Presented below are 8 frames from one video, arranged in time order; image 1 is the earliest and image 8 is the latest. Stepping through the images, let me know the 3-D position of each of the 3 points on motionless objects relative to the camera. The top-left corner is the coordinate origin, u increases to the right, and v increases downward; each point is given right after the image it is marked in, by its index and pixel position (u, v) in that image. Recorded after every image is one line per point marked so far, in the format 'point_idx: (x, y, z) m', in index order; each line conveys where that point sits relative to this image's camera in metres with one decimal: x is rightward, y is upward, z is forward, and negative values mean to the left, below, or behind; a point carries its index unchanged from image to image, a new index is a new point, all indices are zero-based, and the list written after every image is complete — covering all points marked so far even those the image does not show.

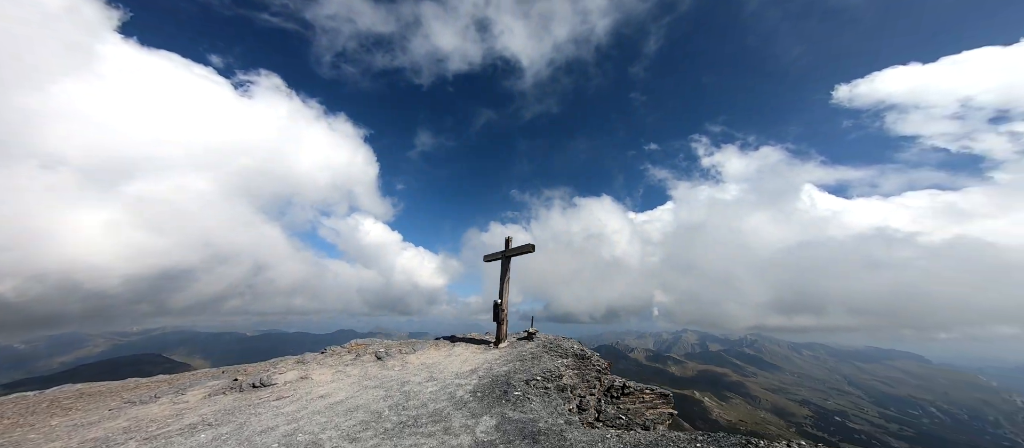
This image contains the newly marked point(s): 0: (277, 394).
0: (-12.0, -8.6, +16.1) m
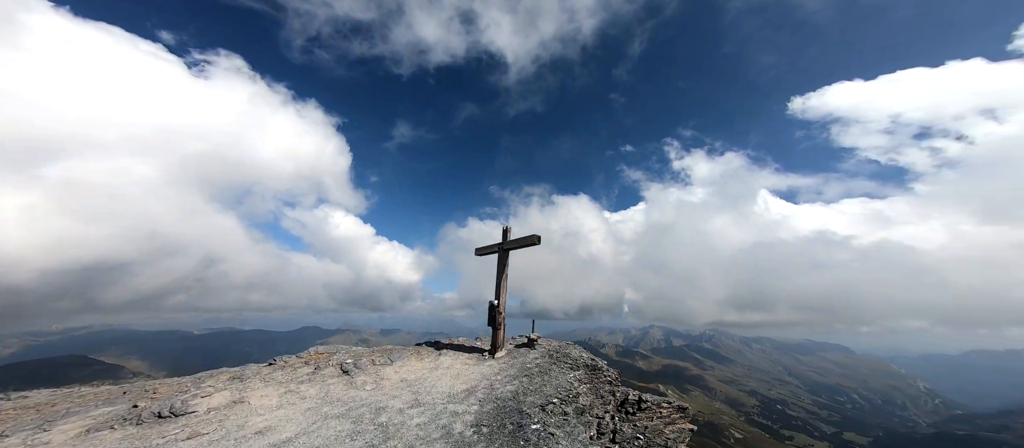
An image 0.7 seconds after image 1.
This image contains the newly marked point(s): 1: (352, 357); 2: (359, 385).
0: (-11.5, -7.5, +11.5) m
1: (-10.1, -8.3, +19.8) m
2: (-7.7, -8.1, +16.0) m
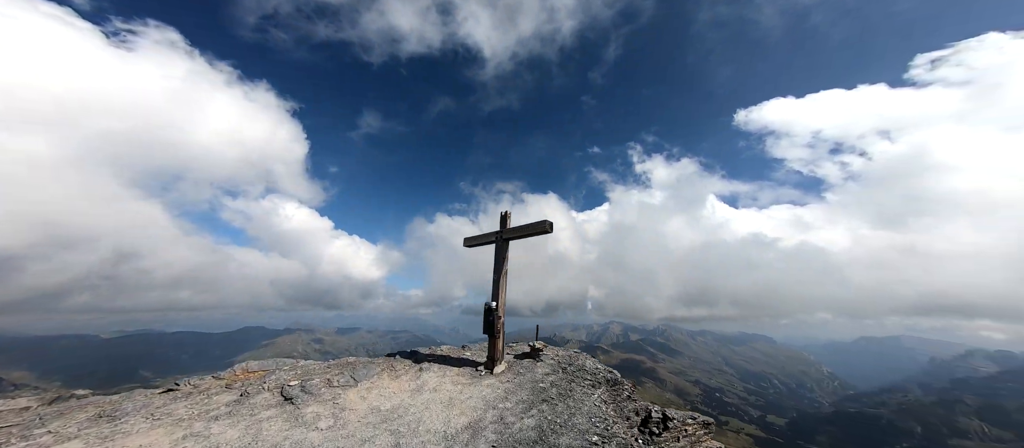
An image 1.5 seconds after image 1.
0: (-10.5, -6.4, +6.4) m
1: (-9.9, -7.1, +14.8) m
2: (-7.2, -7.0, +11.2) m
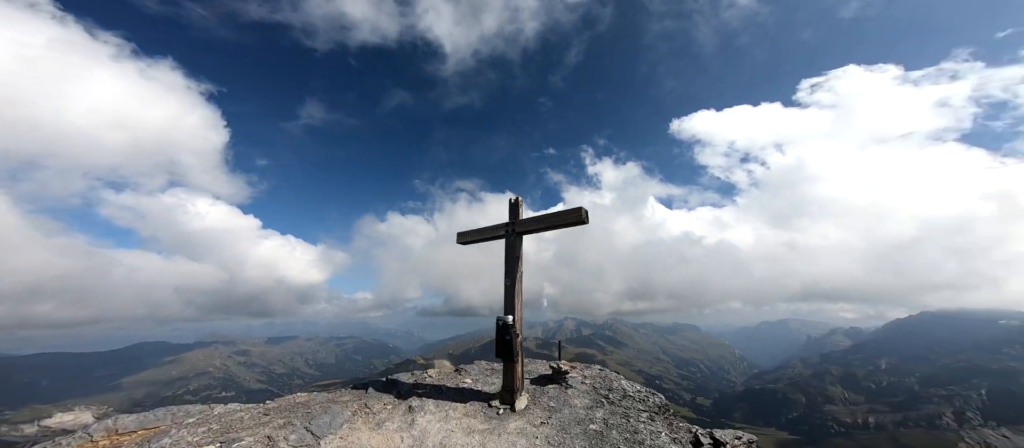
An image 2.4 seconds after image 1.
0: (-8.2, -5.8, +1.2) m
1: (-8.8, -6.5, +9.6) m
2: (-5.6, -6.4, +6.5) m
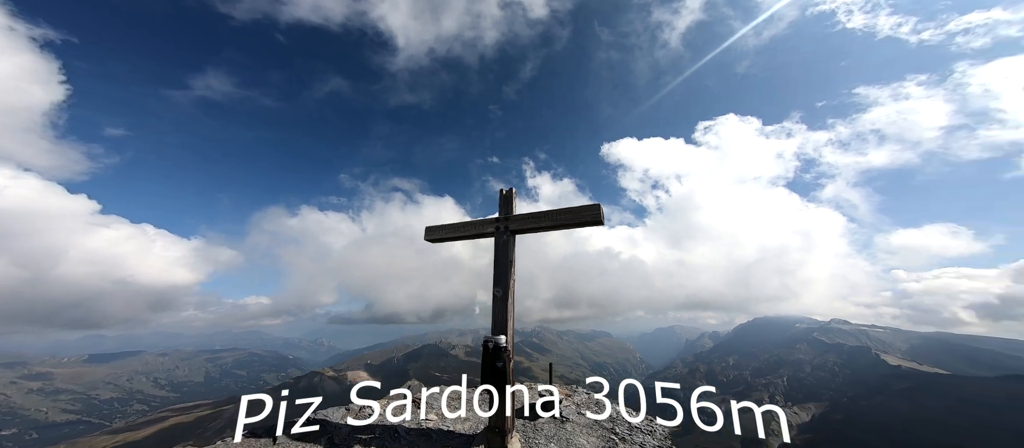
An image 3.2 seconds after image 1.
0: (-13.0, -5.2, -3.6) m
1: (-15.3, -6.0, +4.5) m
2: (-11.5, -6.1, +2.1) m
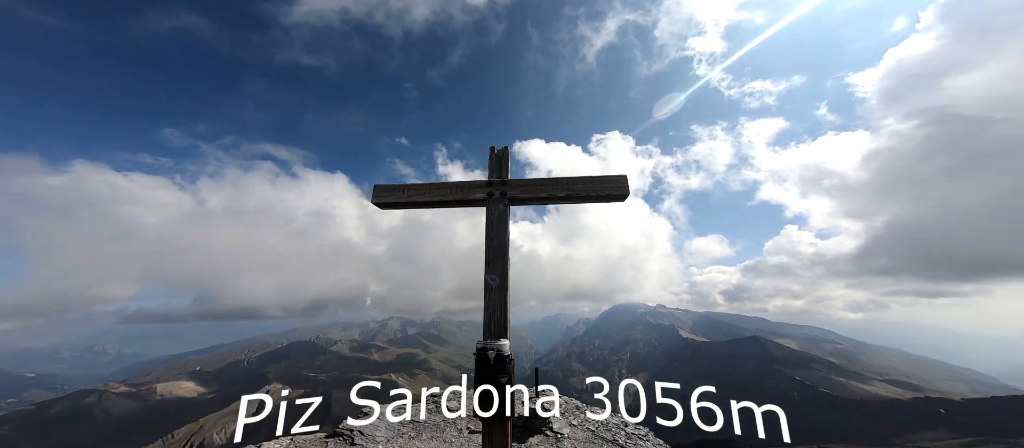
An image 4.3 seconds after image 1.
0: (-5.5, -2.6, -19.3) m
1: (-10.0, -3.0, -12.2) m
2: (-5.7, -3.4, -13.5) m
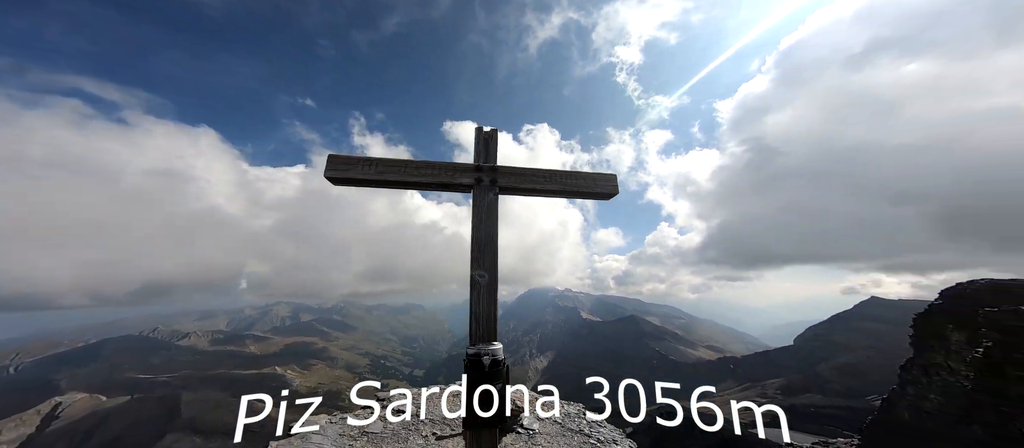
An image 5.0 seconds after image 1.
0: (+14.1, -2.6, -28.5) m
1: (+8.0, -2.3, -22.6) m
2: (+12.4, -3.0, -22.8) m
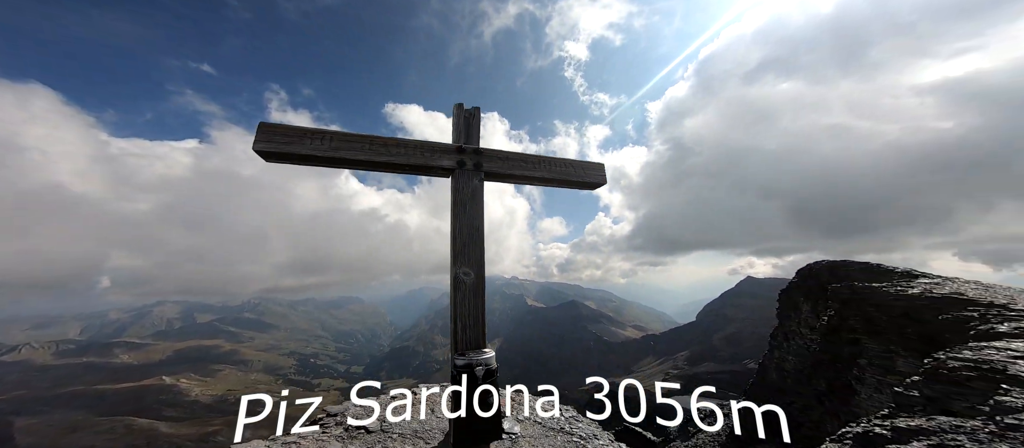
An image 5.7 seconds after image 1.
0: (+23.3, +0.9, -42.4) m
1: (+16.3, +1.4, -37.6) m
2: (+20.7, +0.7, -37.0) m
